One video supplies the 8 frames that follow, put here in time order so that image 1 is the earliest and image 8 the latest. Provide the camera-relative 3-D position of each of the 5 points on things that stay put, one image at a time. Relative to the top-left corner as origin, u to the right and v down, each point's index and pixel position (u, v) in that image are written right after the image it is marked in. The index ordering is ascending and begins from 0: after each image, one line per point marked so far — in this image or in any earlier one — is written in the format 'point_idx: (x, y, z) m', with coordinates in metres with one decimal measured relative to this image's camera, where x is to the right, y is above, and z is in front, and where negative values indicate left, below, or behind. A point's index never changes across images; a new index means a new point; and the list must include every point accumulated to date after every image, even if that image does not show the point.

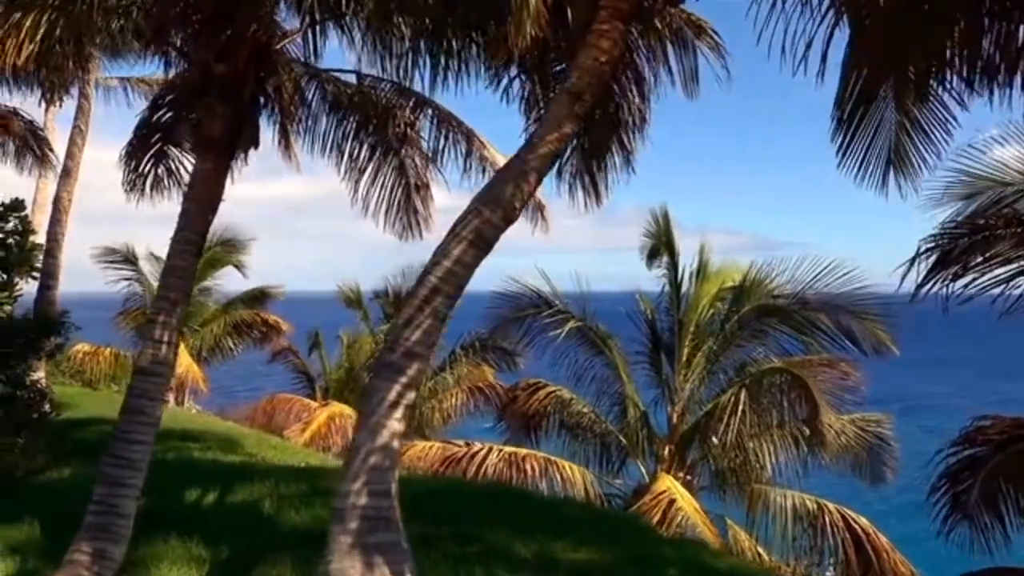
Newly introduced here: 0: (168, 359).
0: (-2.0, -0.4, +6.4) m
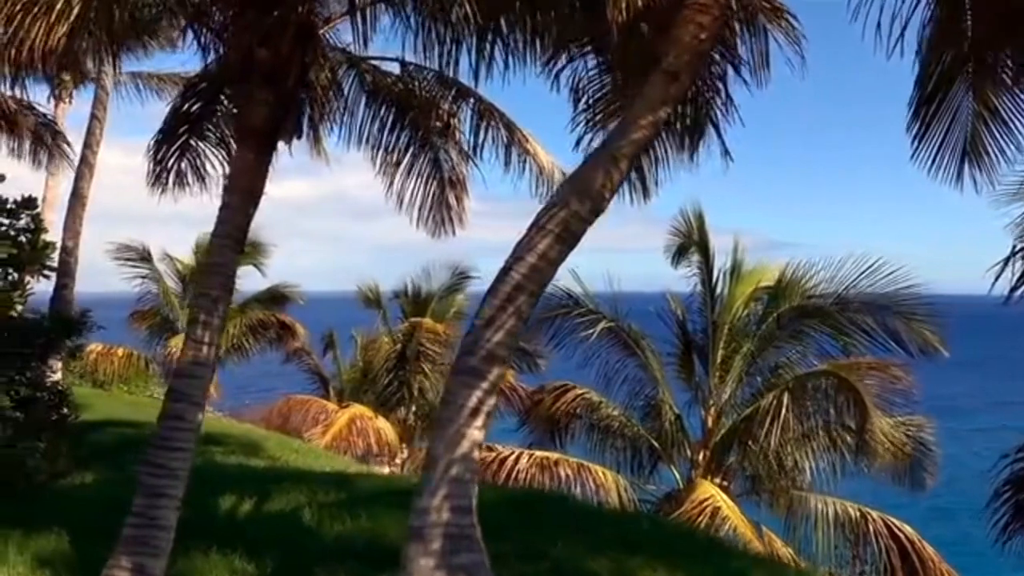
0: (-1.6, -0.4, +6.0) m
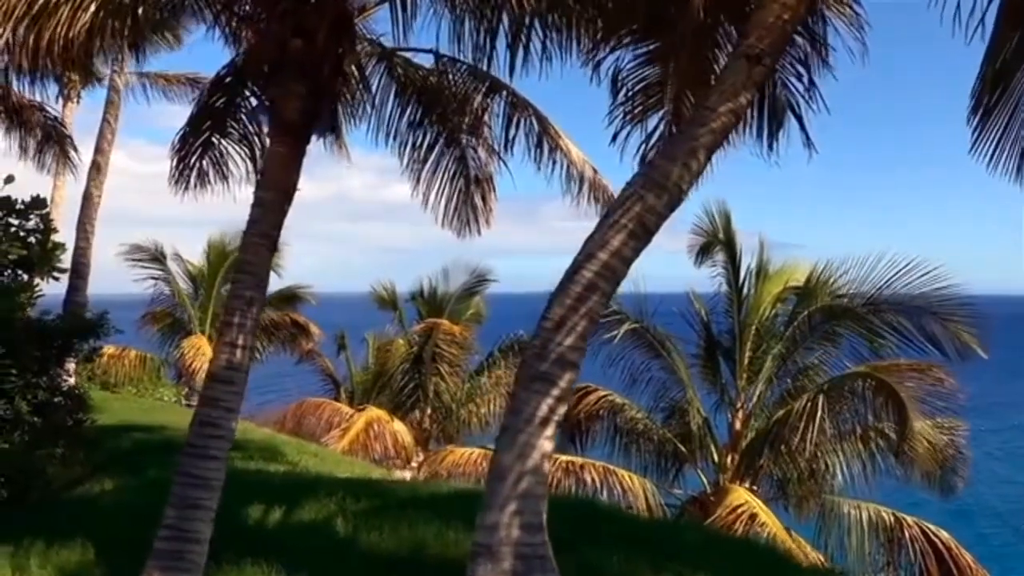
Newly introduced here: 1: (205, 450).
0: (-1.4, -0.4, +5.8) m
1: (-1.5, -0.8, +5.6) m
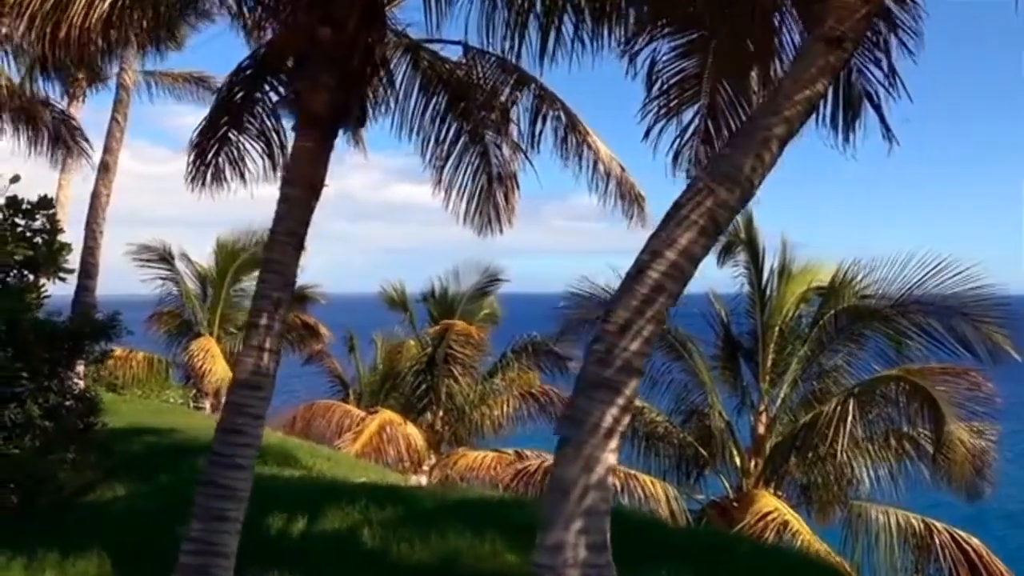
0: (-1.2, -0.4, +5.5) m
1: (-1.3, -0.8, +5.3) m
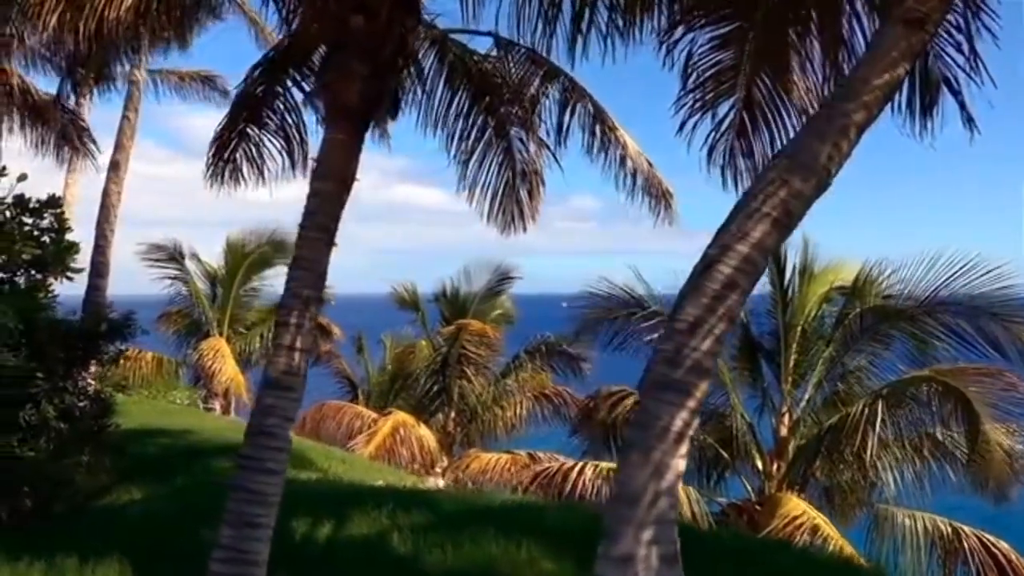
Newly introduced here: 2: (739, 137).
0: (-1.0, -0.4, +5.3) m
1: (-1.1, -0.8, +5.1) m
2: (+1.4, +0.9, +7.0) m
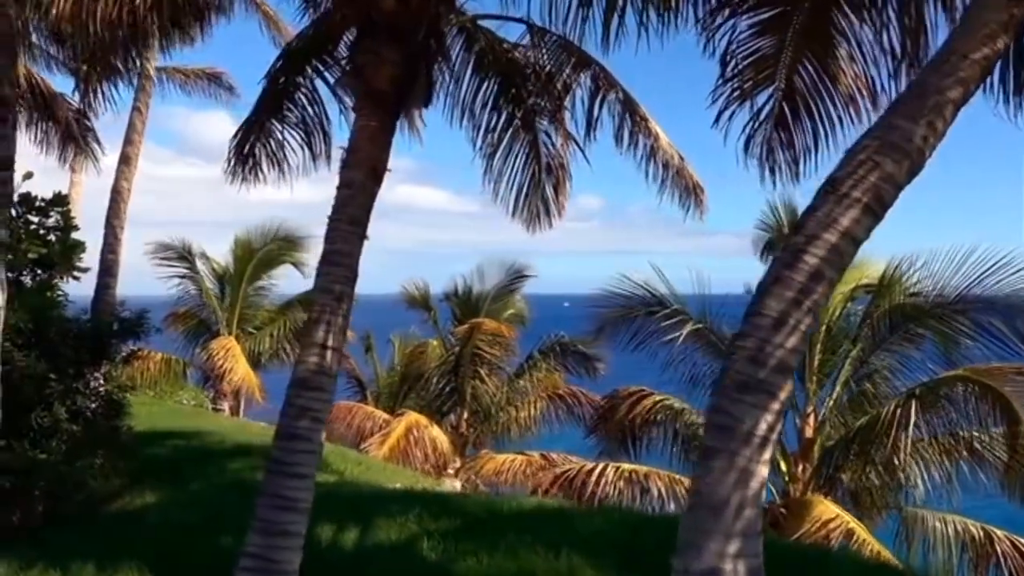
0: (-0.8, -0.4, +5.0) m
1: (-0.9, -0.8, +4.9) m
2: (+1.6, +1.0, +6.8) m
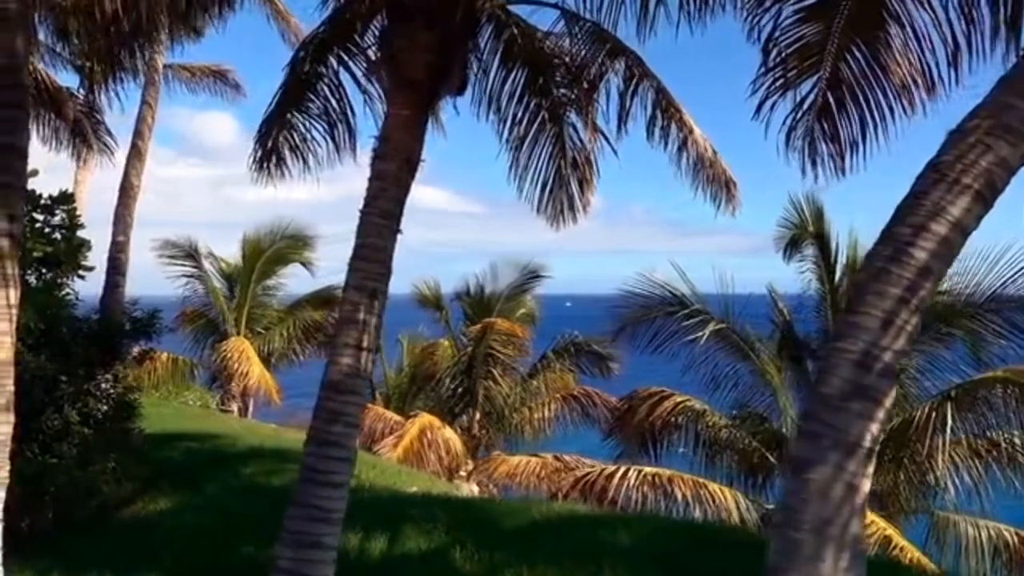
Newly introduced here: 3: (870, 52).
0: (-0.6, -0.4, +4.8) m
1: (-0.8, -0.8, +4.6) m
2: (+1.8, +1.0, +6.5) m
3: (+2.0, +1.3, +6.2) m
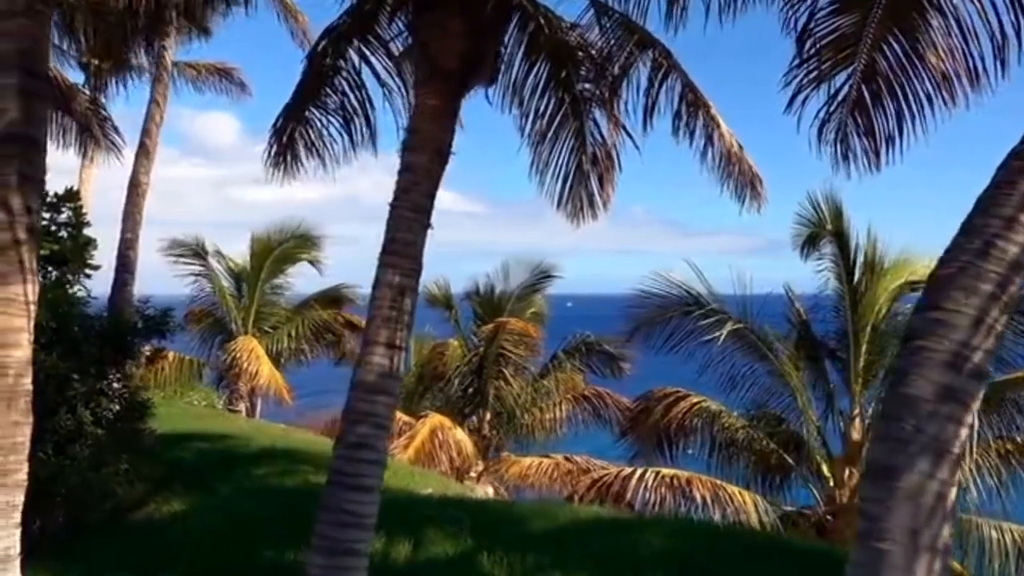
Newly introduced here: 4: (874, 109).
0: (-0.5, -0.3, +4.6) m
1: (-0.6, -0.7, +4.4) m
2: (+1.9, +1.0, +6.3) m
3: (+2.1, +1.3, +6.1) m
4: (+2.0, +1.0, +6.3) m
